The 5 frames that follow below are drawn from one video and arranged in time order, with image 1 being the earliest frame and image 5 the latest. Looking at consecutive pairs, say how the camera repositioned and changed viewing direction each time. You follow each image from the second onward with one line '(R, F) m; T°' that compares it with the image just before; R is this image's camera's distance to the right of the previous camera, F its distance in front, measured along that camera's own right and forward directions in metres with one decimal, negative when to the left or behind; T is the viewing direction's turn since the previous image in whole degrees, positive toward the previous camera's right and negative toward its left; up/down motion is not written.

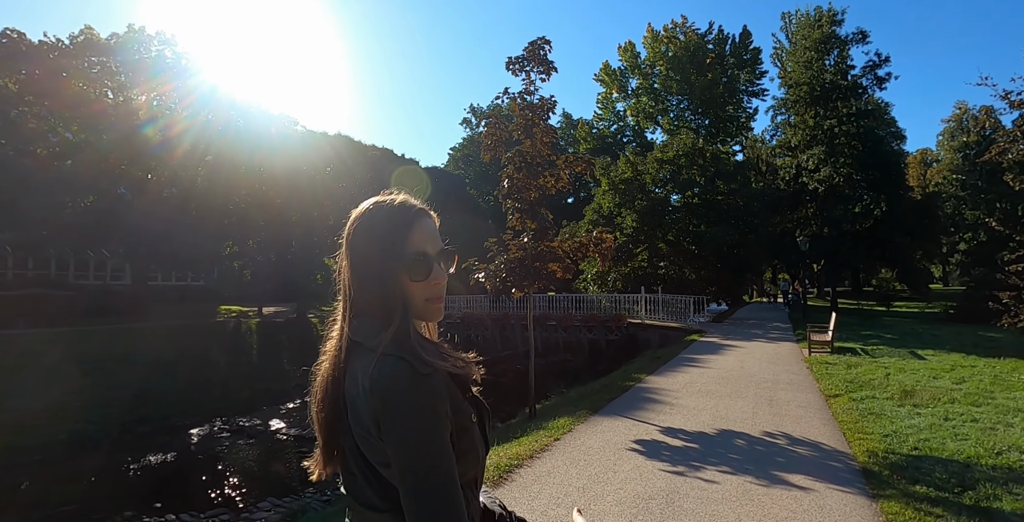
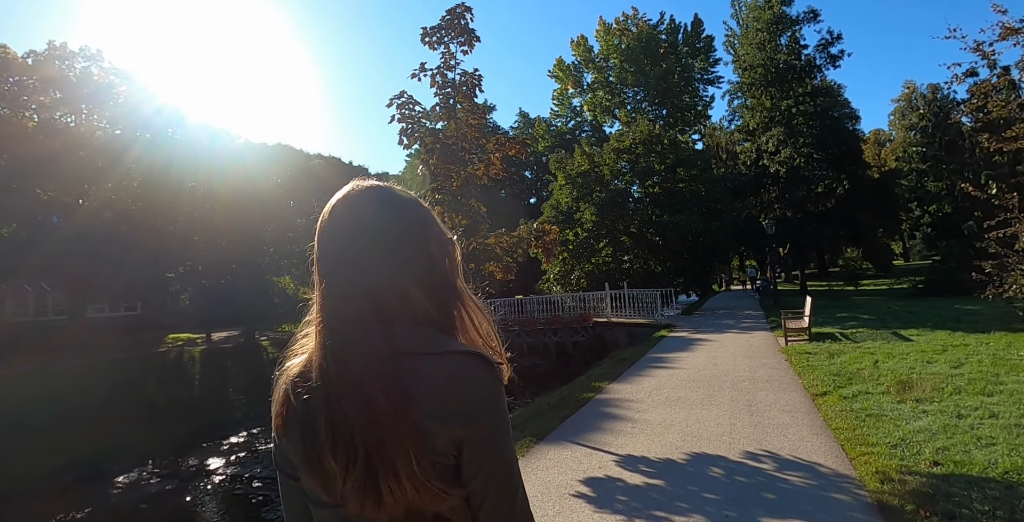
(+0.8, +1.5) m; +3°
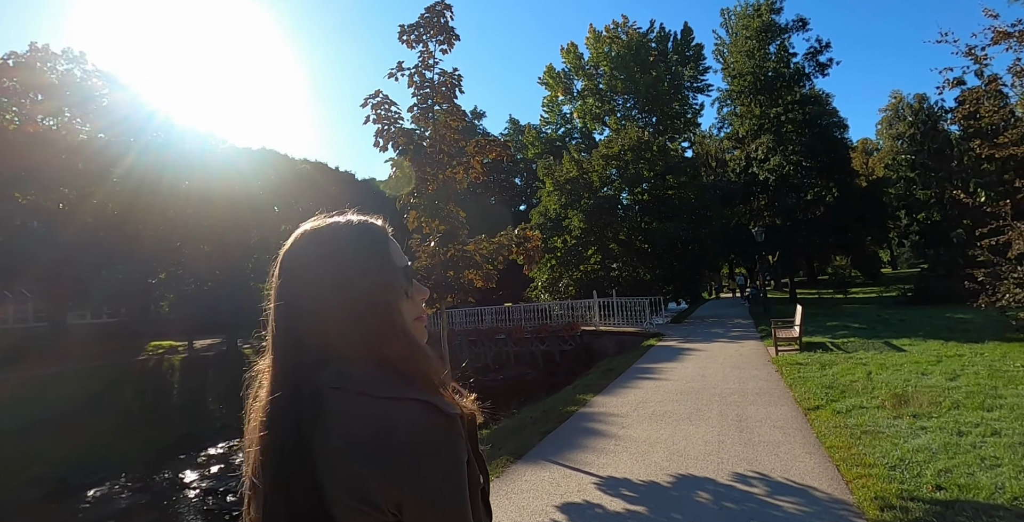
(+0.2, +0.4) m; +1°
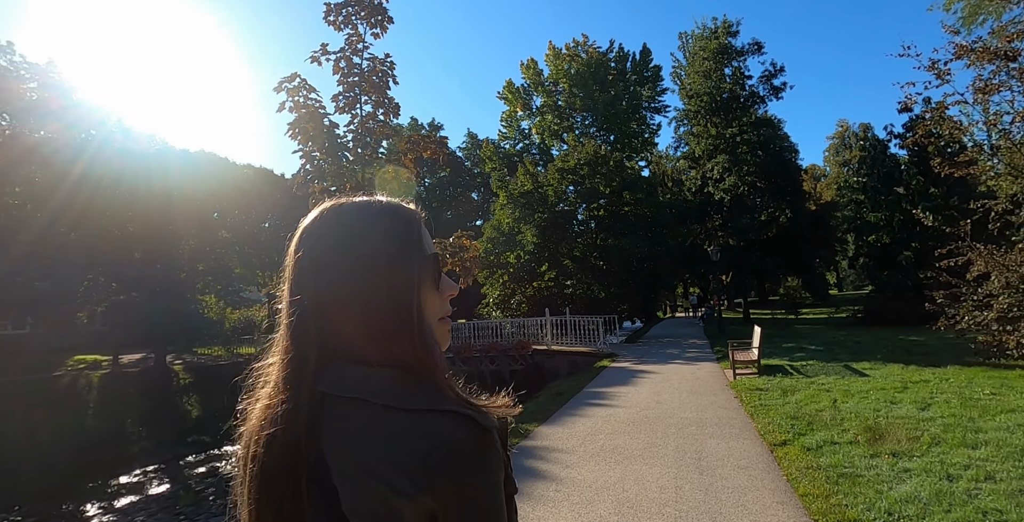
(+0.4, +1.1) m; +5°
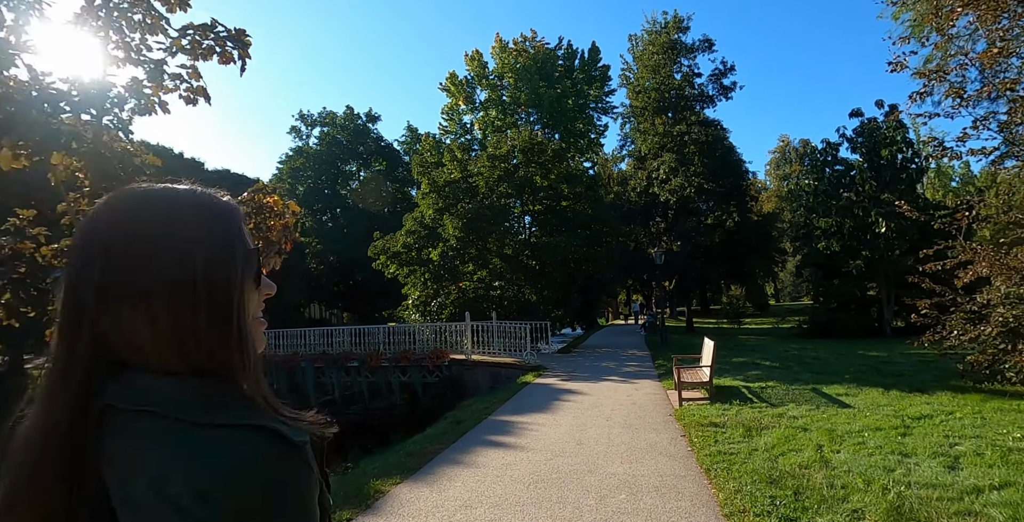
(+1.1, +2.7) m; +6°
